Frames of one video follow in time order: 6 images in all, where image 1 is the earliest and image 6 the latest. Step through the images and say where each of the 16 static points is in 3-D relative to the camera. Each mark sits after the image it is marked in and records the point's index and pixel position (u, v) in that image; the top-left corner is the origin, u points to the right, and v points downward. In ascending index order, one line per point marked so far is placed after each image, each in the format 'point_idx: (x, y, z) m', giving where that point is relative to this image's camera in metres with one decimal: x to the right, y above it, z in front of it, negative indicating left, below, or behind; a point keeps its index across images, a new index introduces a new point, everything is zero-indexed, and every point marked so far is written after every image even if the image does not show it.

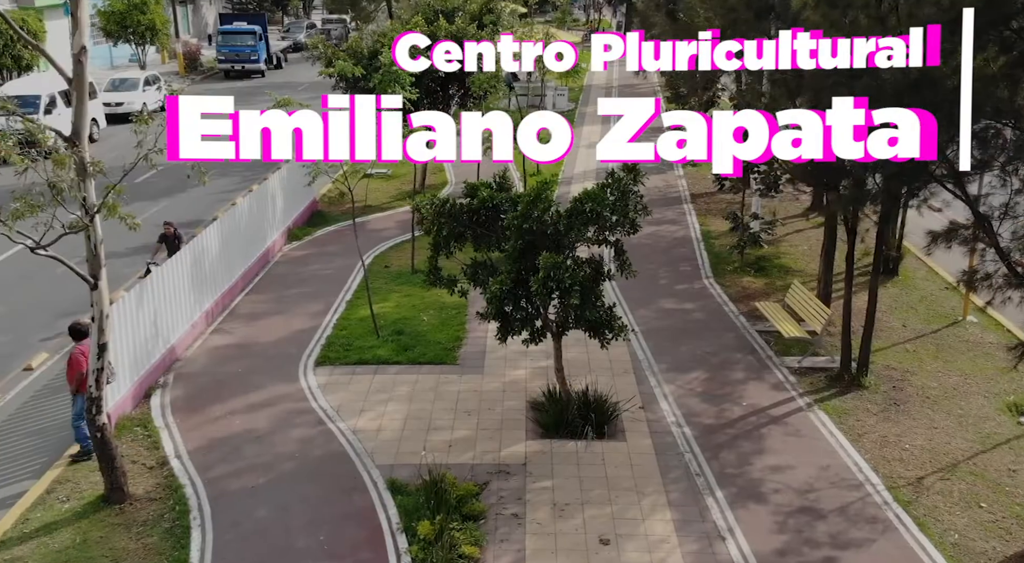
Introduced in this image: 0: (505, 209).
0: (-0.1, +0.7, +11.0) m
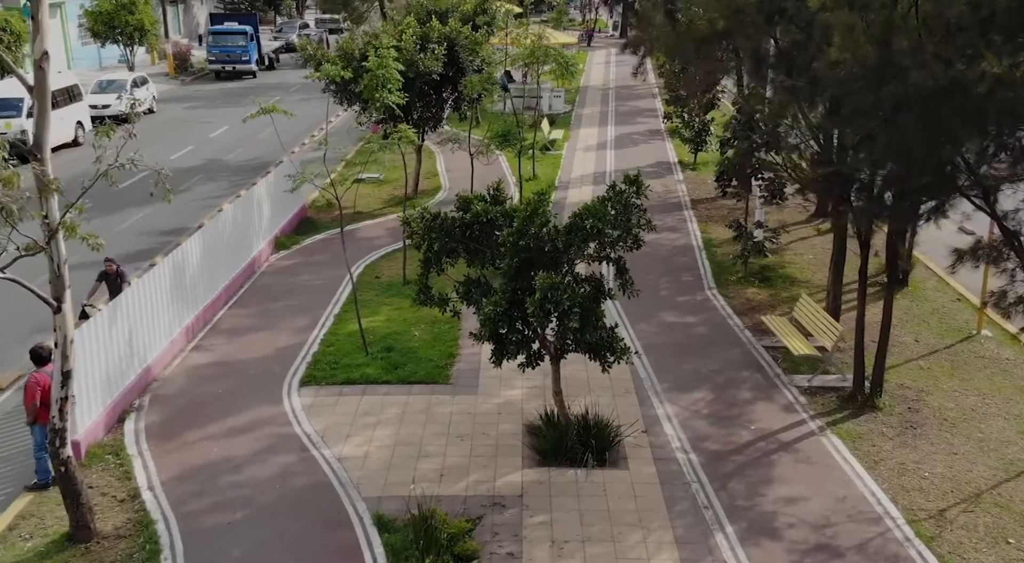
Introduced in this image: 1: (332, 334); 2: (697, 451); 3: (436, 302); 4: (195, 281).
0: (-0.1, +0.5, +10.3) m
1: (-2.4, -0.7, +14.5) m
2: (+1.9, -1.7, +11.1) m
3: (-0.7, -0.2, +10.7) m
4: (-4.2, 0.0, +14.7) m
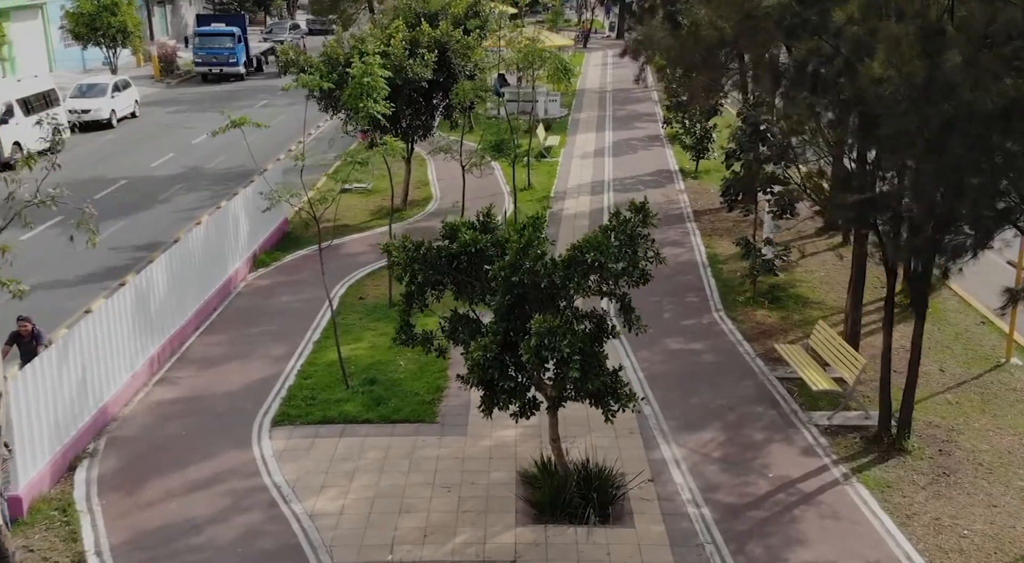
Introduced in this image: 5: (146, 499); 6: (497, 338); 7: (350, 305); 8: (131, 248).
0: (-0.2, +0.2, +9.2) m
1: (-2.5, -1.0, +13.4) m
2: (+1.8, -2.0, +10.0) m
3: (-0.8, -0.5, +9.6) m
4: (-4.3, -0.3, +13.6) m
5: (-3.3, -2.0, +10.0) m
6: (-0.1, -0.5, +8.7) m
7: (-2.3, -0.3, +15.9) m
8: (-6.8, +0.6, +19.6) m
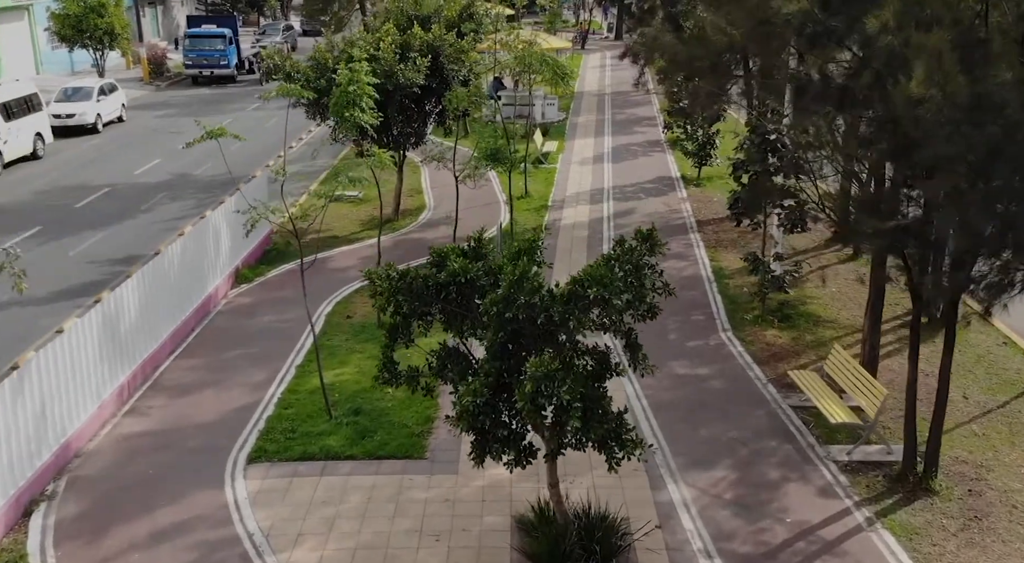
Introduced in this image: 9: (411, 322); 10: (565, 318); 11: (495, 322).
0: (-0.2, 0.0, +8.4) m
1: (-2.5, -1.3, +12.5) m
2: (+1.7, -2.3, +9.1) m
3: (-0.9, -0.8, +8.7) m
4: (-4.4, -0.6, +12.7) m
5: (-3.4, -2.2, +9.1) m
6: (-0.2, -0.7, +7.8) m
7: (-2.4, -0.6, +15.0) m
8: (-6.9, +0.3, +18.8) m
9: (-0.8, -0.3, +8.6) m
10: (+0.4, -0.3, +7.7) m
11: (-0.1, -0.3, +7.7) m
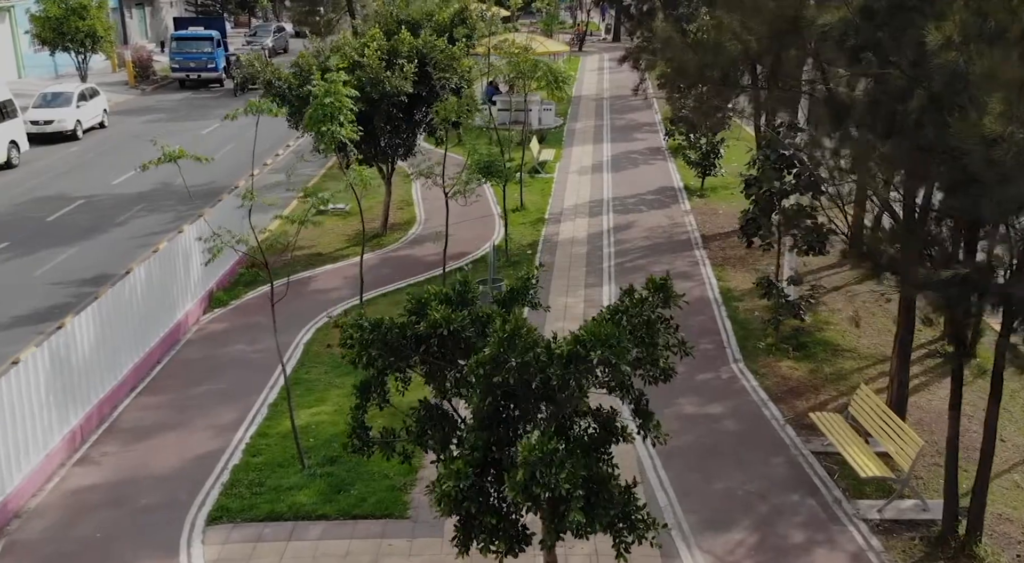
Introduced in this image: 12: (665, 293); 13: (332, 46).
0: (-0.3, -0.4, +7.2) m
1: (-2.6, -1.6, +11.4) m
2: (+1.7, -2.6, +8.0) m
3: (-0.9, -1.1, +7.5) m
4: (-4.5, -0.9, +11.5) m
5: (-3.4, -2.6, +8.0) m
6: (-0.2, -1.0, +6.6) m
7: (-2.5, -0.9, +13.8) m
8: (-7.0, 0.0, +17.6) m
9: (-0.9, -0.7, +7.4) m
10: (+0.3, -0.6, +6.5) m
11: (-0.2, -0.6, +6.6) m
12: (+1.0, 0.0, +6.9) m
13: (-3.2, +4.1, +18.9) m
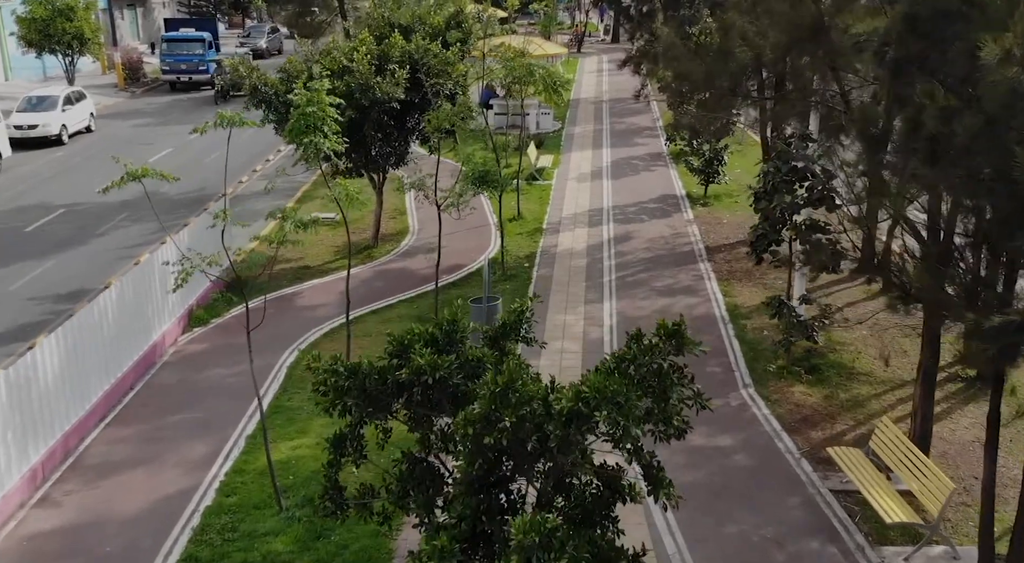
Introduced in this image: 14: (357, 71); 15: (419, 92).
0: (-0.3, -0.6, +6.4) m
1: (-2.6, -1.8, +10.6) m
2: (+1.6, -2.8, +7.1) m
3: (-1.0, -1.4, +6.7) m
4: (-4.5, -1.2, +10.7) m
5: (-3.5, -2.8, +7.2) m
6: (-0.3, -1.3, +5.8) m
7: (-2.5, -1.2, +13.0) m
8: (-7.1, -0.3, +16.8) m
9: (-0.9, -0.9, +6.6) m
10: (+0.3, -0.8, +5.7) m
11: (-0.2, -0.9, +5.8) m
12: (+0.9, -0.3, +6.1) m
13: (-3.2, +3.9, +18.1) m
14: (-2.3, +3.1, +16.2) m
15: (-1.5, +3.0, +17.2) m
